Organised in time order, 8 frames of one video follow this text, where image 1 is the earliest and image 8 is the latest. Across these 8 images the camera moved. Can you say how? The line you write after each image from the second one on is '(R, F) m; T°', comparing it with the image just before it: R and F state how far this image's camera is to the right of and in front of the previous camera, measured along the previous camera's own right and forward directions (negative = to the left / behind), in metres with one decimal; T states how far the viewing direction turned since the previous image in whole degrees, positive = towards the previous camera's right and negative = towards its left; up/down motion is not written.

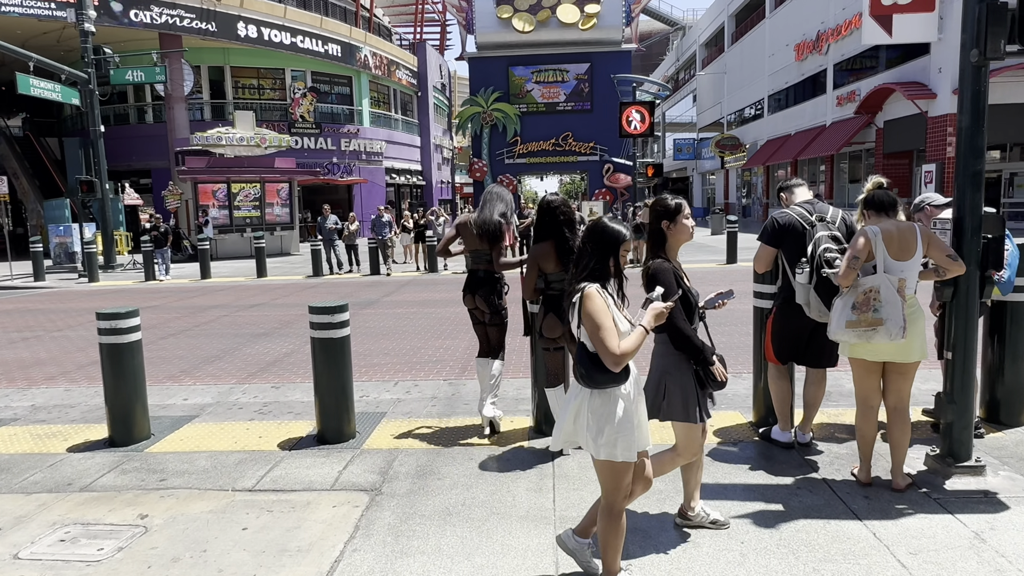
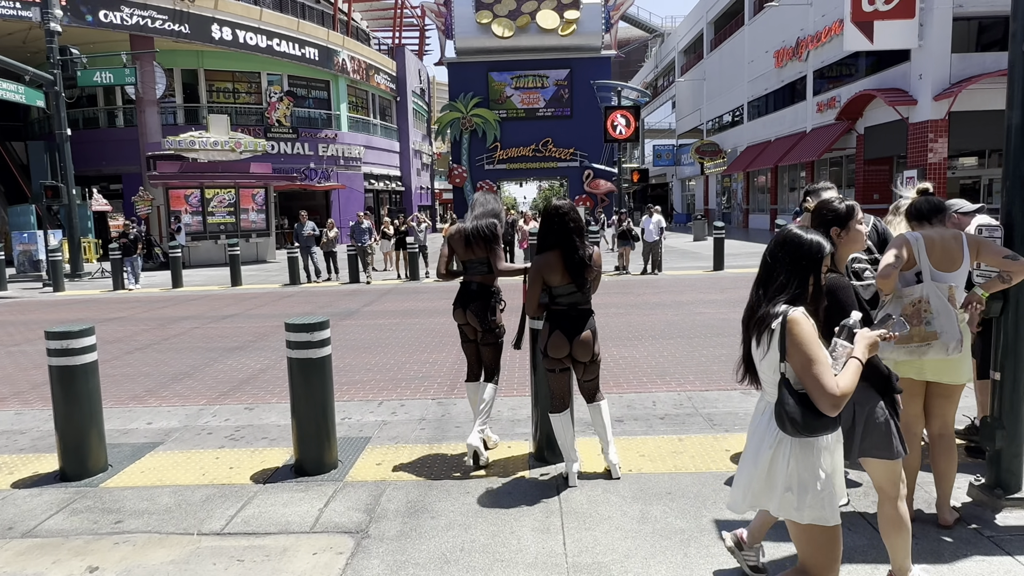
(-0.1, +0.4) m; +2°
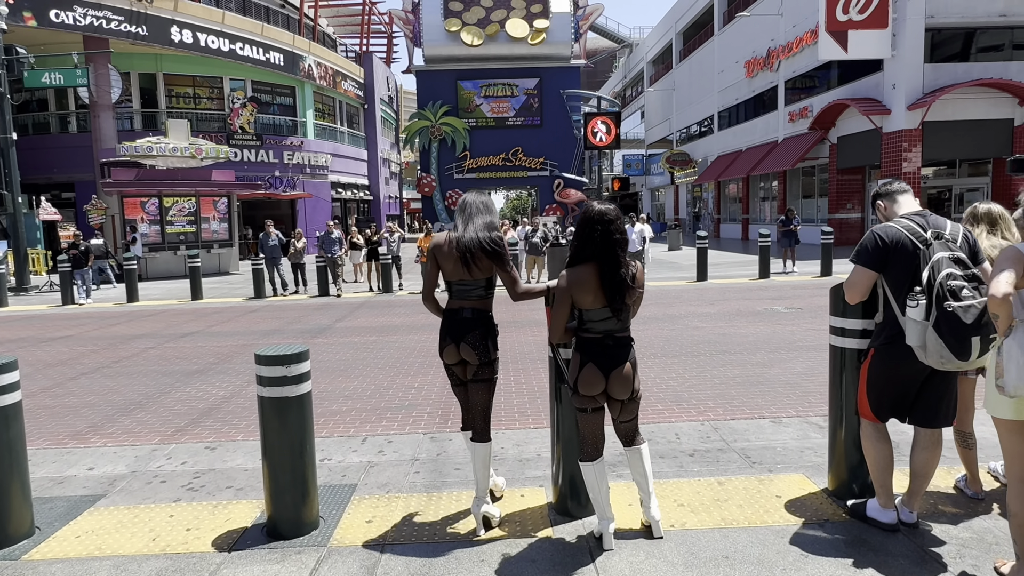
(-0.3, +0.6) m; +3°
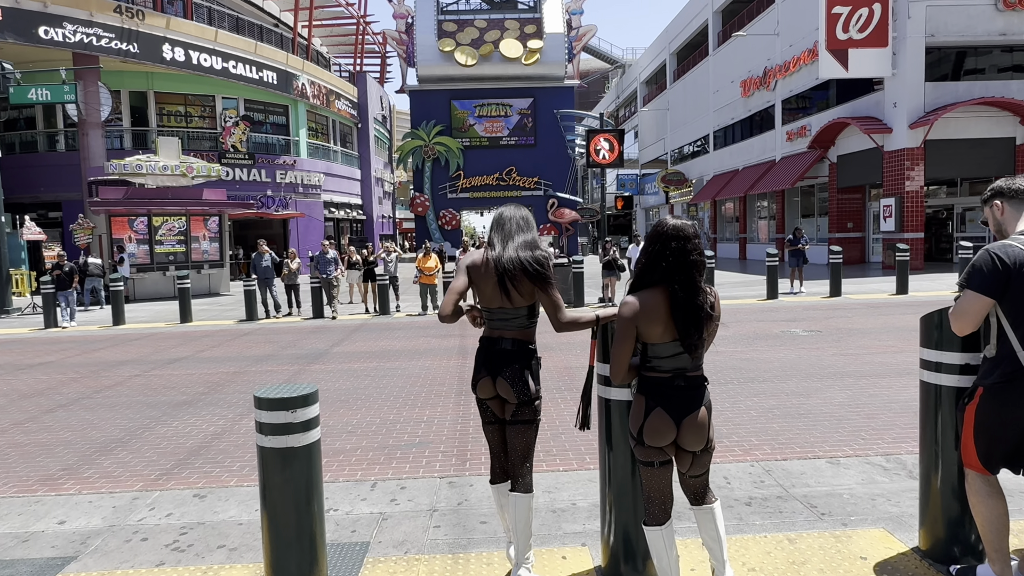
(-0.2, +0.5) m; +1°
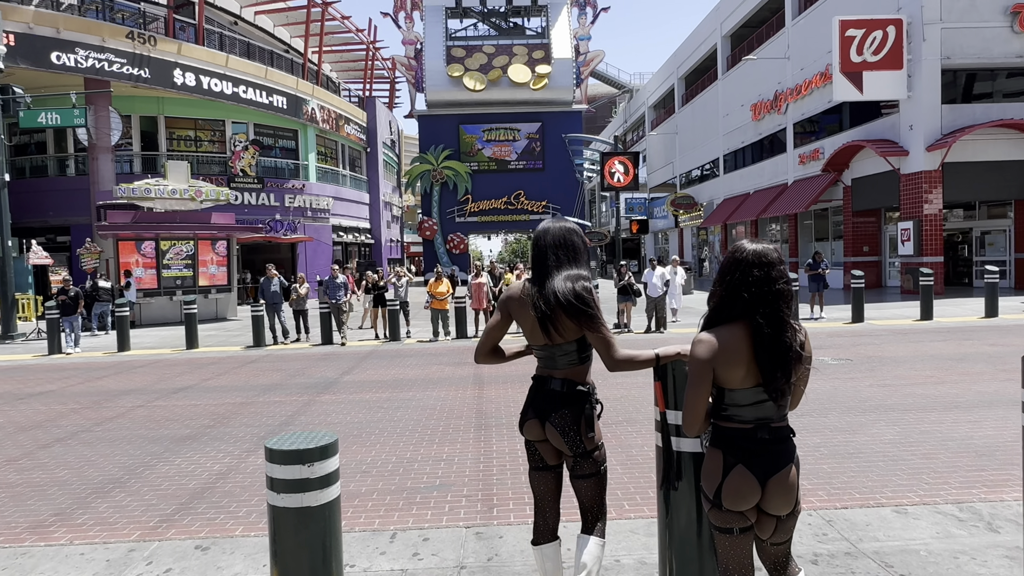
(-0.2, +0.4) m; -1°
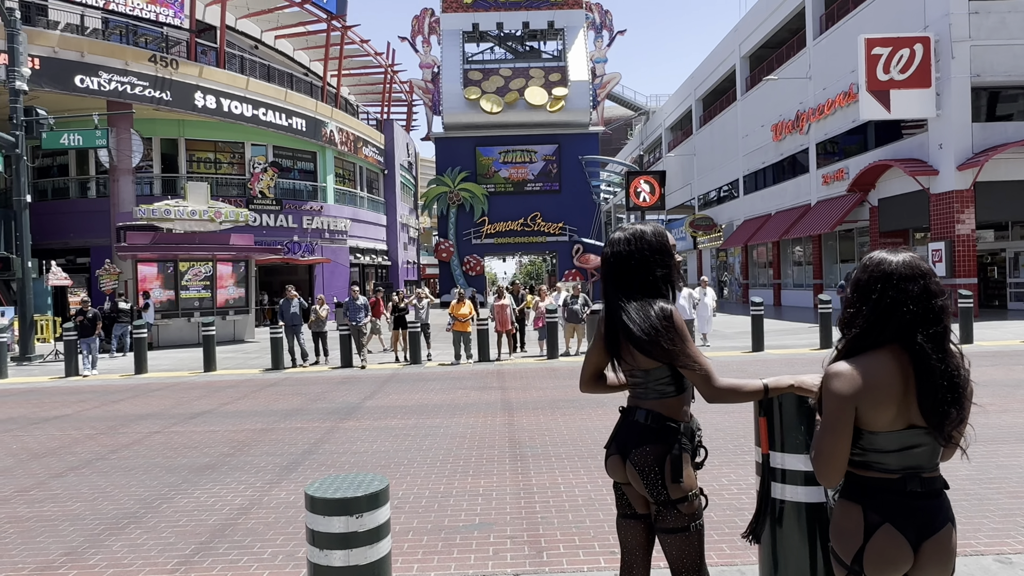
(-0.2, +0.4) m; -1°
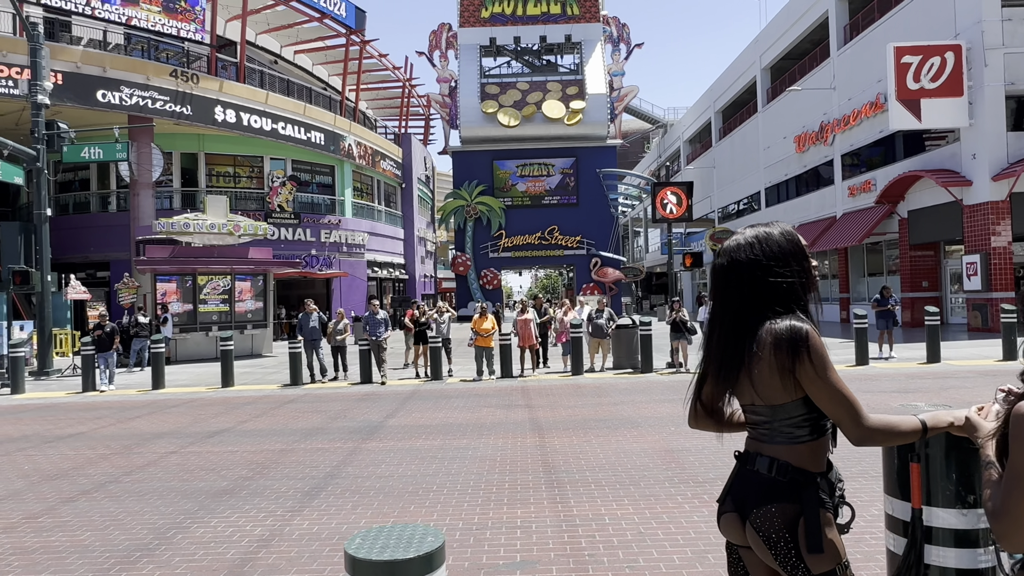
(-0.2, +0.4) m; -1°
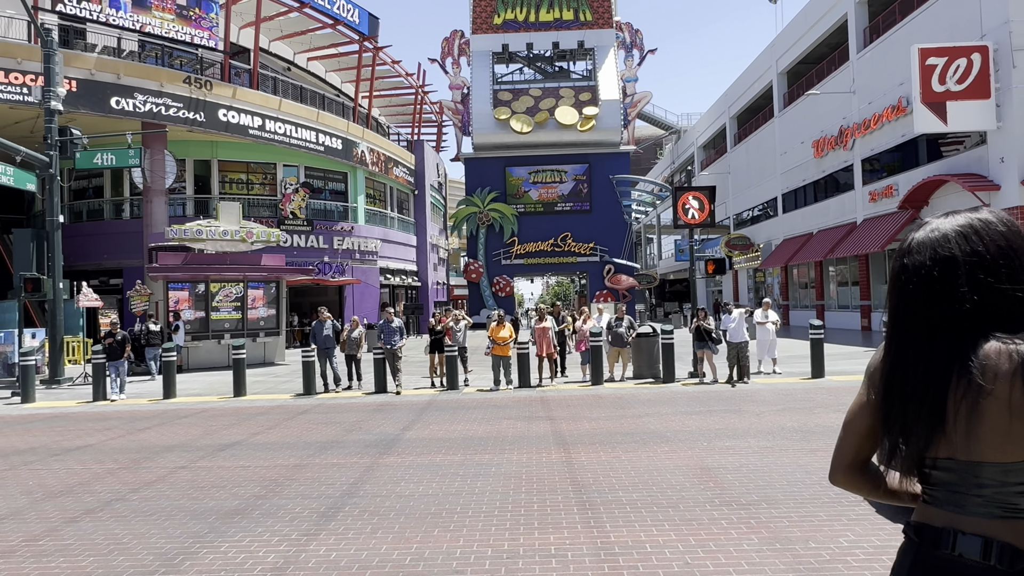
(-0.1, +0.3) m; -1°
